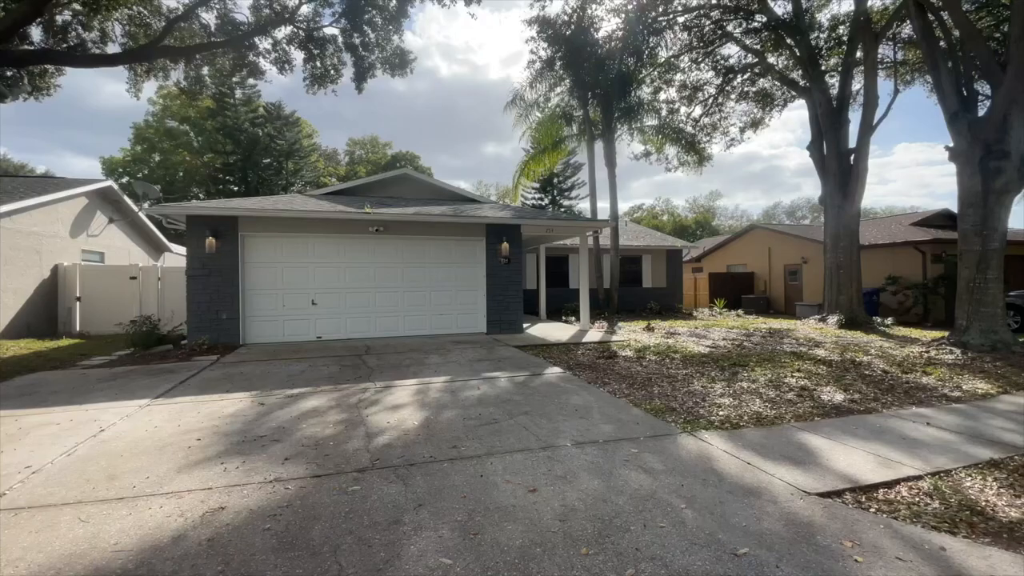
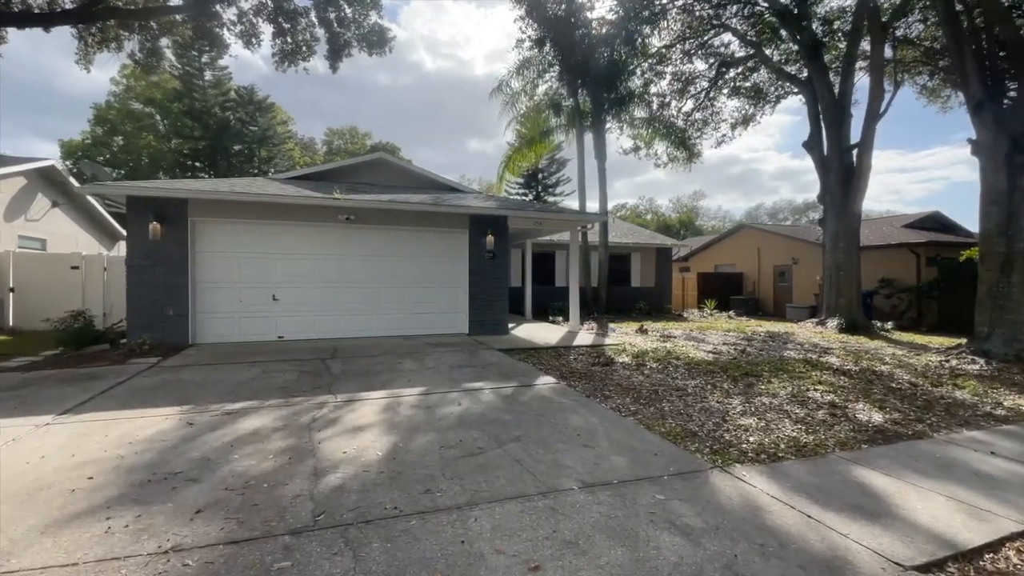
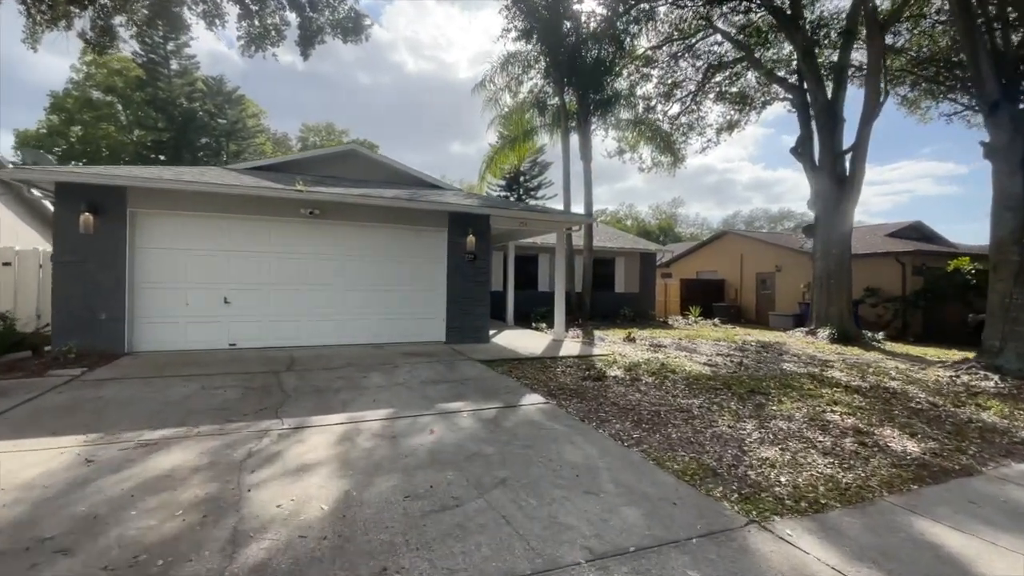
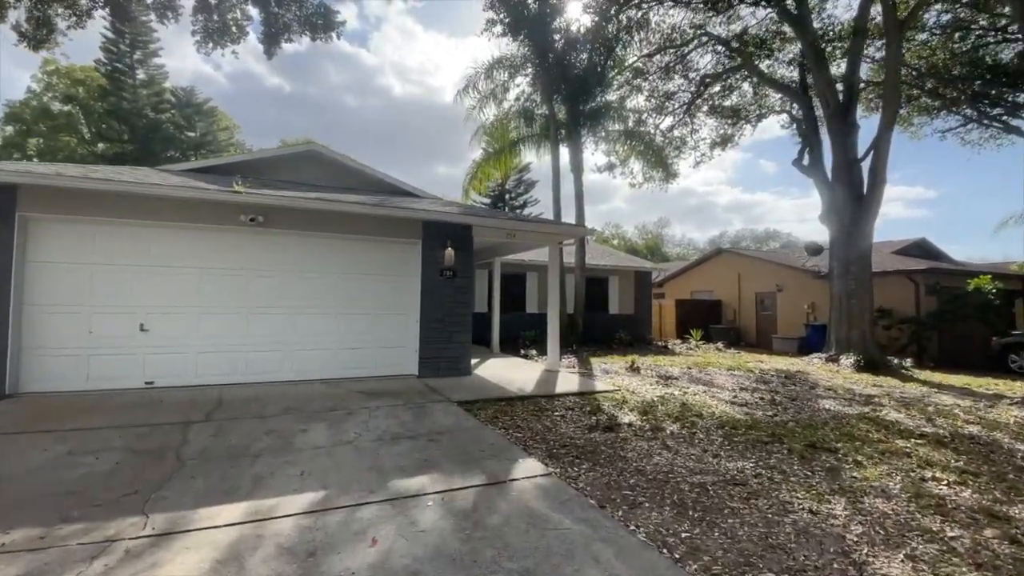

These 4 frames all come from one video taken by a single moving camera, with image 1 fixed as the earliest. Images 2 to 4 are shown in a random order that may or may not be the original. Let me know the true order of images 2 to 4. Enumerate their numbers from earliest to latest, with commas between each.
2, 3, 4
